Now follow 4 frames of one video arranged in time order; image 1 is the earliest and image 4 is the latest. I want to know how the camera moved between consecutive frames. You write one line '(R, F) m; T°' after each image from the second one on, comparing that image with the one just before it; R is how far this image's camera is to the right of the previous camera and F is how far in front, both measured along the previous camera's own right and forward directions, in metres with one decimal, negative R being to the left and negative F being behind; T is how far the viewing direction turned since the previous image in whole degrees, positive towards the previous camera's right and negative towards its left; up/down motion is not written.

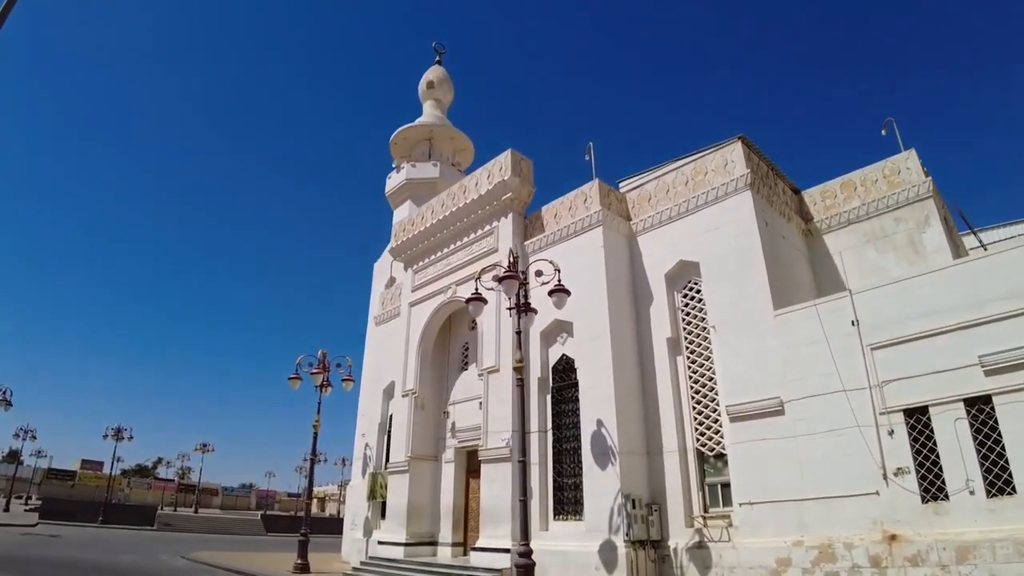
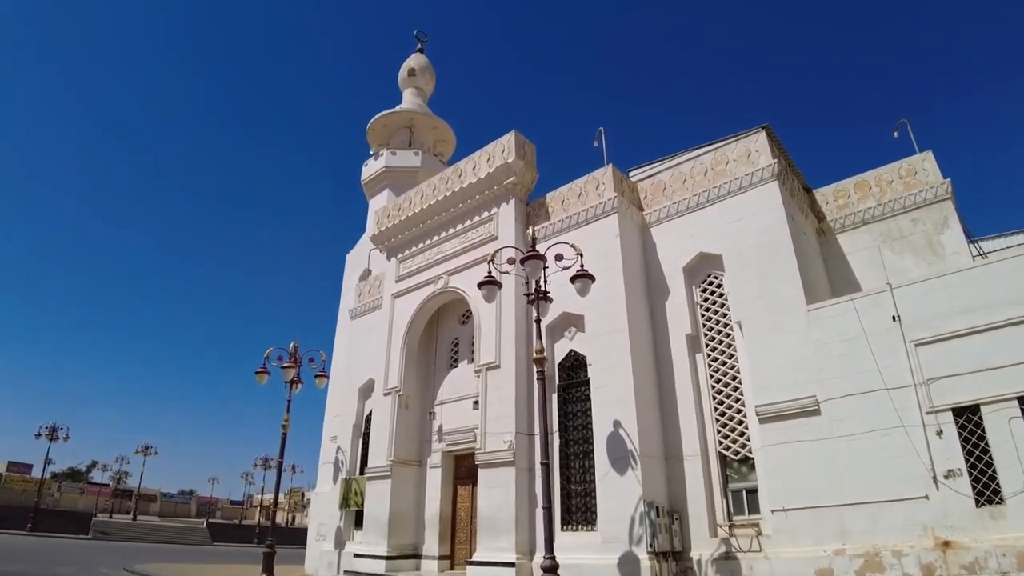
(-0.9, +0.9) m; +5°
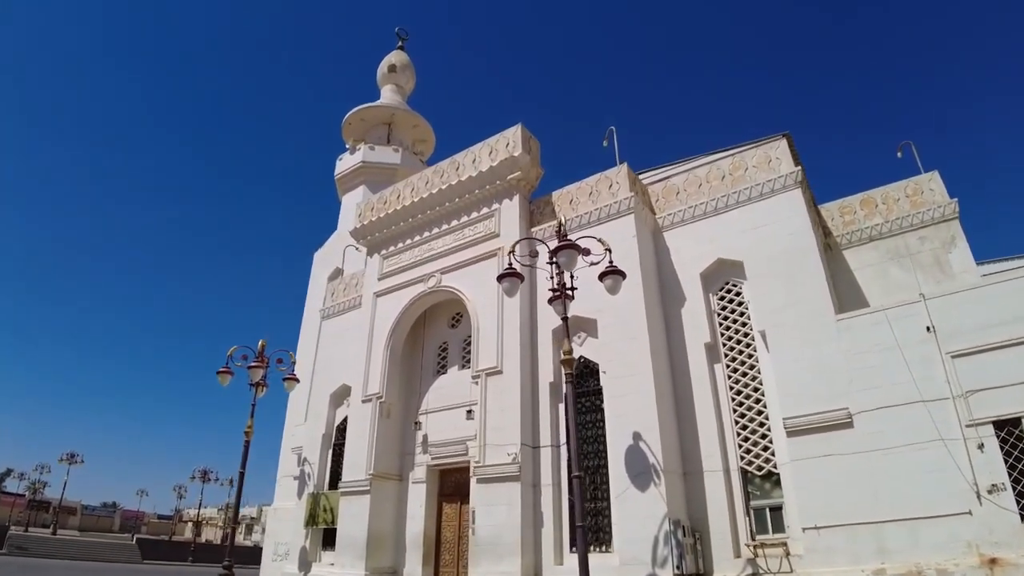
(-1.0, +0.8) m; +5°
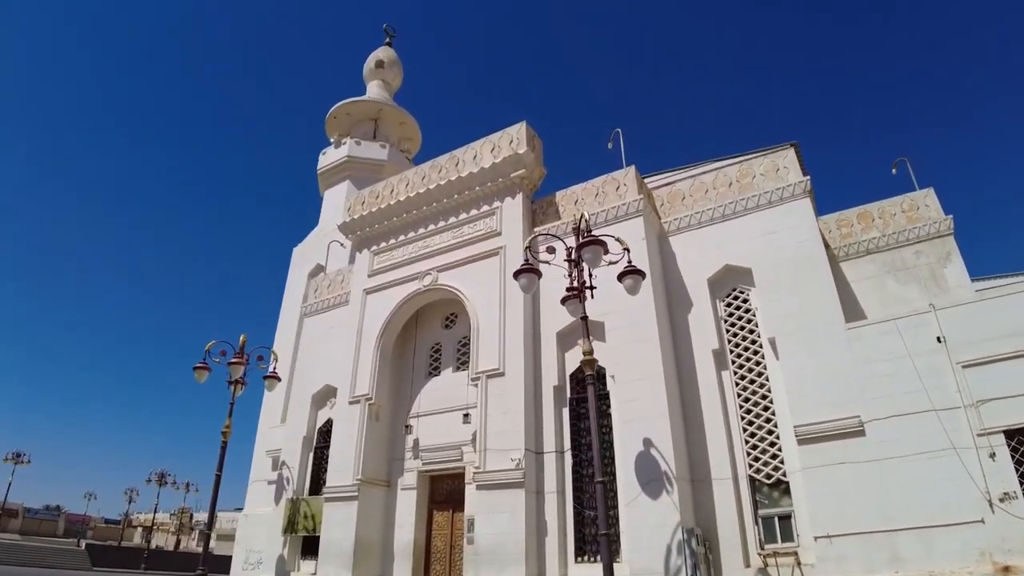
(-0.7, +0.3) m; +4°
